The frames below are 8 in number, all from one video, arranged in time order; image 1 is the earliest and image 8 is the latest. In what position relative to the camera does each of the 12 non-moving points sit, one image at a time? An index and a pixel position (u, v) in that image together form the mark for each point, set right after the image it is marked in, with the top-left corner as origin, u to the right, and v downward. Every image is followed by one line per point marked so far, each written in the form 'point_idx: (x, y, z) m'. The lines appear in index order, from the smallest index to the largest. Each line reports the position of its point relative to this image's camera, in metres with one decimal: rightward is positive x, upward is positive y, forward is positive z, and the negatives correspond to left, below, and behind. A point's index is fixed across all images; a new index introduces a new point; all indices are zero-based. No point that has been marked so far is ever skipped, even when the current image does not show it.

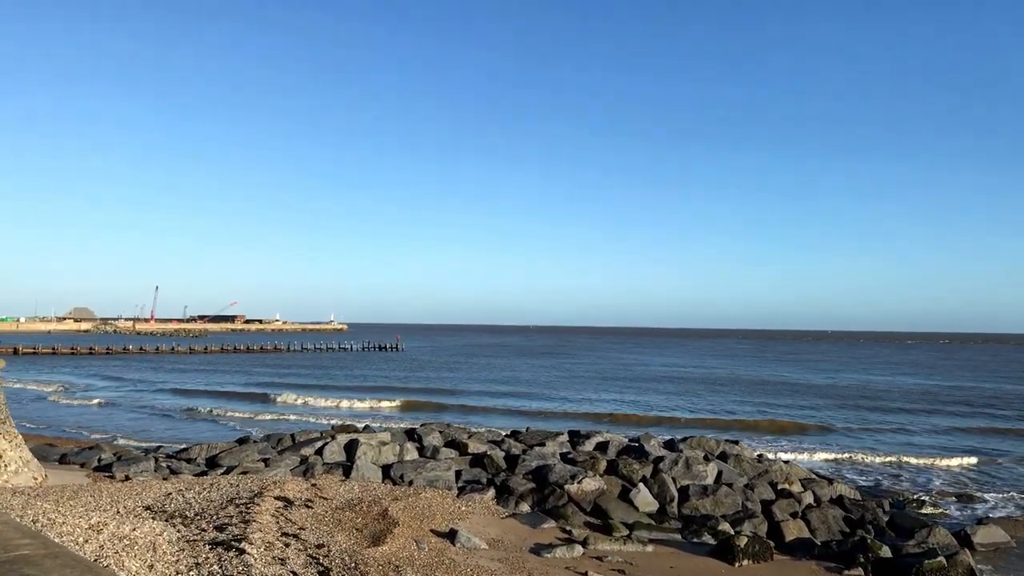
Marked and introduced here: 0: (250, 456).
0: (-5.4, -3.5, +18.3) m
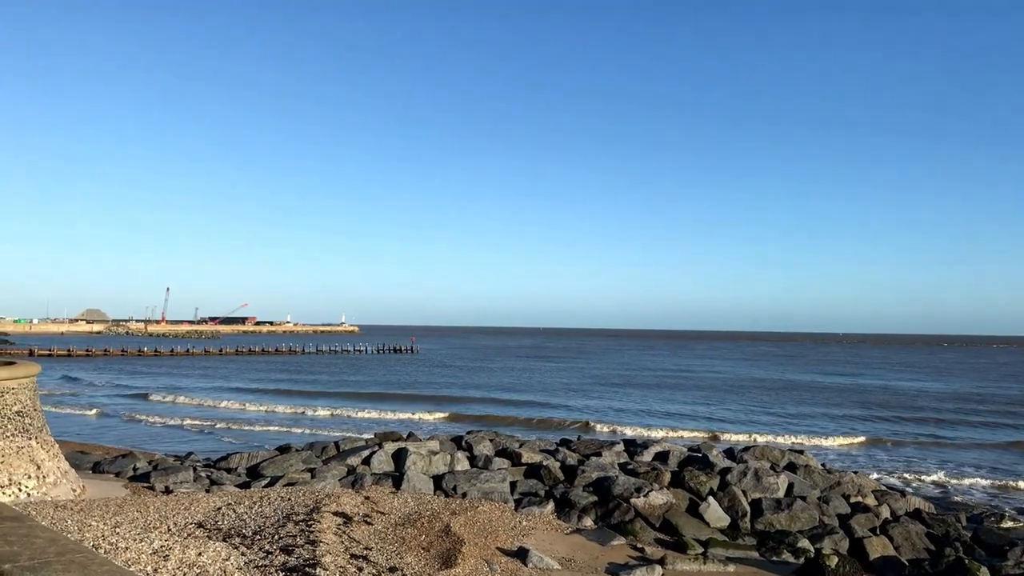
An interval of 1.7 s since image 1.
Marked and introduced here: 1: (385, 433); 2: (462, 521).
0: (-4.3, -3.5, +17.4) m
1: (-2.8, -3.2, +19.6) m
2: (-0.8, -3.8, +14.4) m
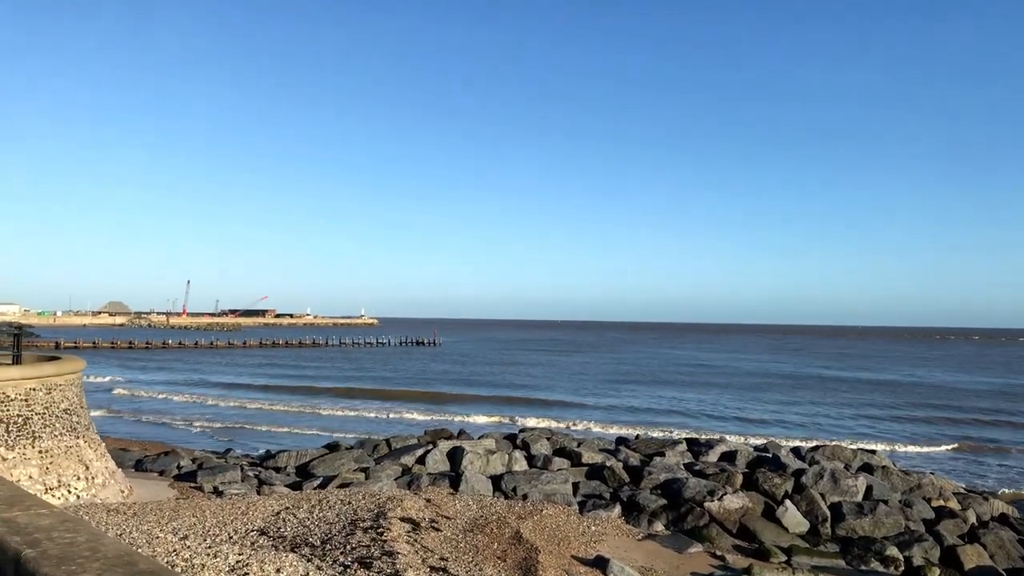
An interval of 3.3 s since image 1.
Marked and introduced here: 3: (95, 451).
0: (-3.1, -3.3, +16.7) m
1: (-1.6, -3.1, +18.9) m
2: (+0.3, -3.7, +13.6) m
3: (-6.5, -2.5, +13.8) m
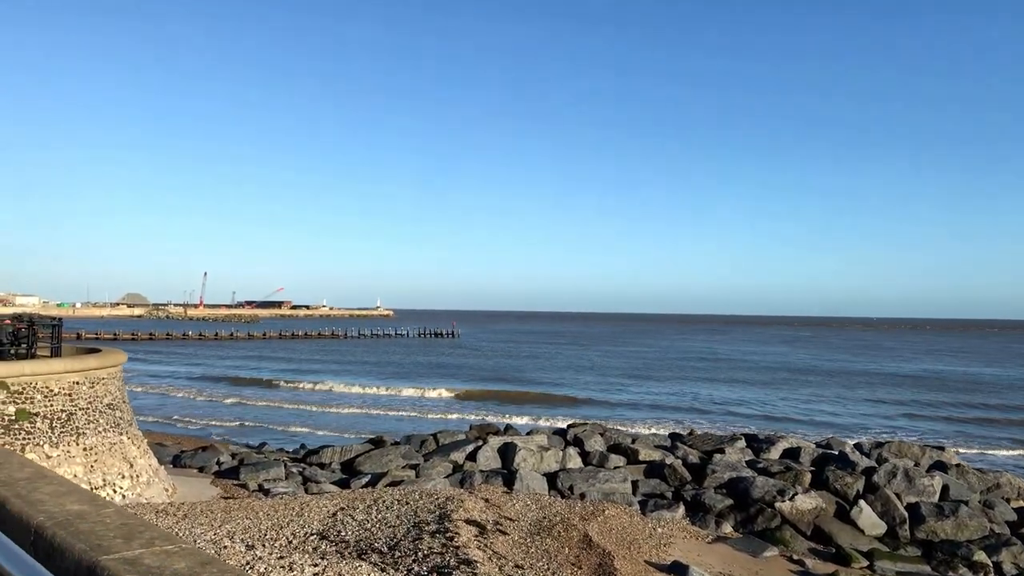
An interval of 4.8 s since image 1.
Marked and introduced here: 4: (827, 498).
0: (-2.1, -3.2, +16.0) m
1: (-0.6, -2.8, +18.2) m
2: (+1.3, -3.5, +12.9) m
3: (-5.5, -2.4, +13.1) m
4: (+5.2, -3.5, +14.6) m
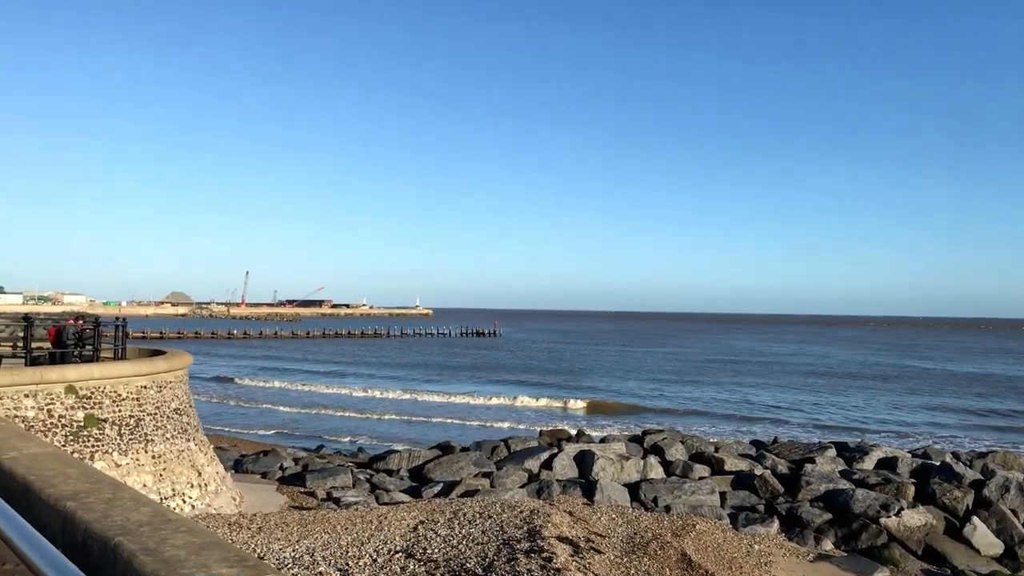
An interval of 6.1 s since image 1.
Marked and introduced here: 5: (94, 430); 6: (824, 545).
0: (-0.8, -3.1, +15.3) m
1: (+0.8, -2.8, +17.3) m
2: (+2.5, -3.5, +12.0) m
3: (-4.3, -2.4, +12.5) m
4: (+6.5, -3.4, +13.5) m
5: (-5.0, -1.7, +10.5) m
6: (+4.5, -3.7, +12.8) m
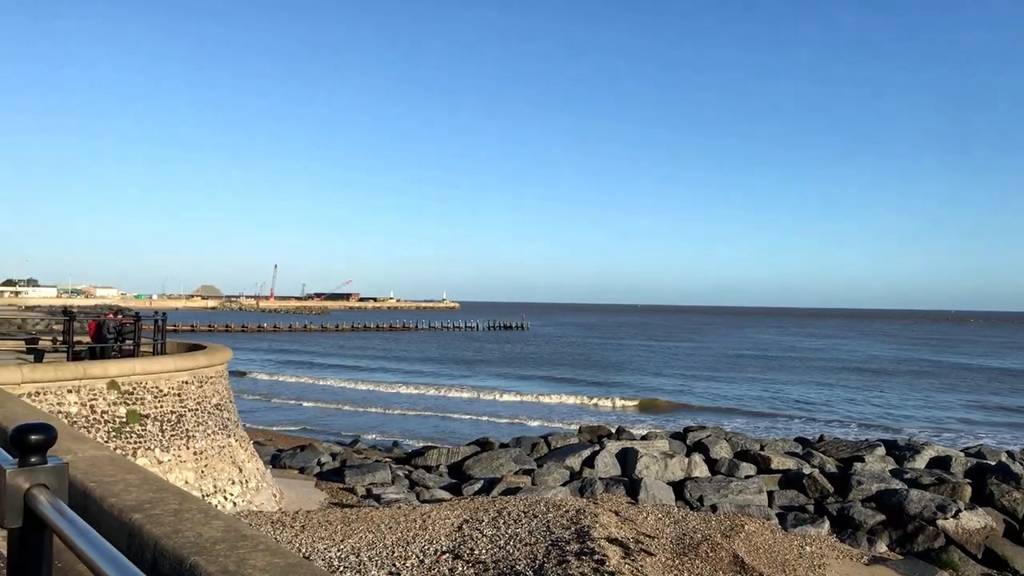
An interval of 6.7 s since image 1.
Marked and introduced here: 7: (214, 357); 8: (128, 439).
0: (-0.1, -3.0, +15.0) m
1: (+1.6, -2.7, +17.0) m
2: (+3.1, -3.4, +11.6) m
3: (-3.7, -2.3, +12.4) m
4: (+7.1, -3.4, +13.0) m
5: (-4.4, -1.6, +10.4) m
6: (+5.1, -3.6, +12.4) m
7: (-4.0, -0.9, +11.8) m
8: (-4.5, -1.7, +10.3) m
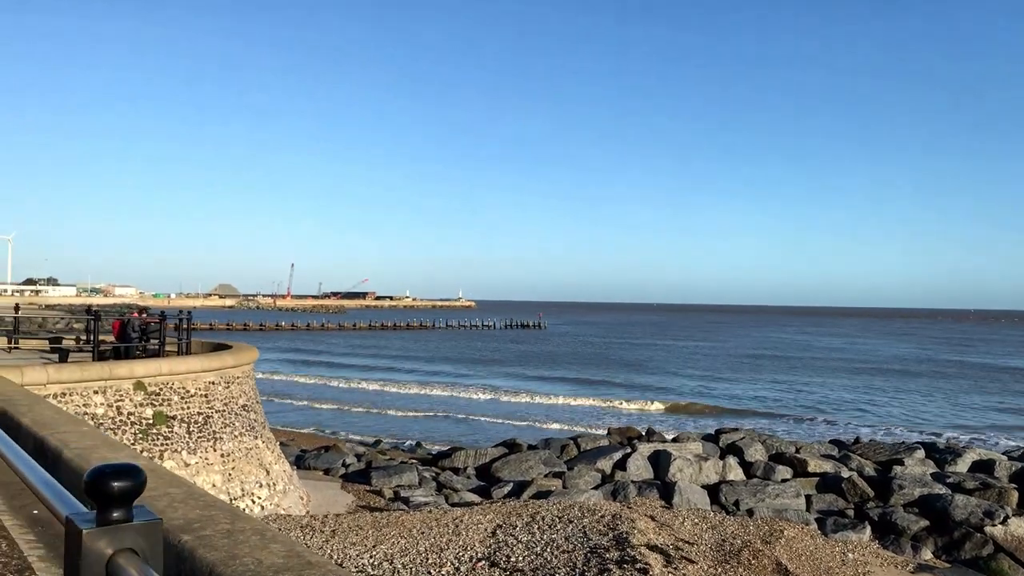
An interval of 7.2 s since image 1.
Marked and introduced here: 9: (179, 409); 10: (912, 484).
0: (+0.4, -3.0, +14.7) m
1: (+2.1, -2.7, +16.7) m
2: (+3.5, -3.4, +11.3) m
3: (-3.3, -2.3, +12.1) m
4: (+7.6, -3.3, +12.6) m
5: (-4.0, -1.6, +10.1) m
6: (+5.6, -3.6, +12.0) m
7: (-3.5, -0.9, +11.5) m
8: (-4.0, -1.7, +10.0) m
9: (-3.9, -1.4, +10.3) m
10: (+6.3, -3.1, +13.9) m
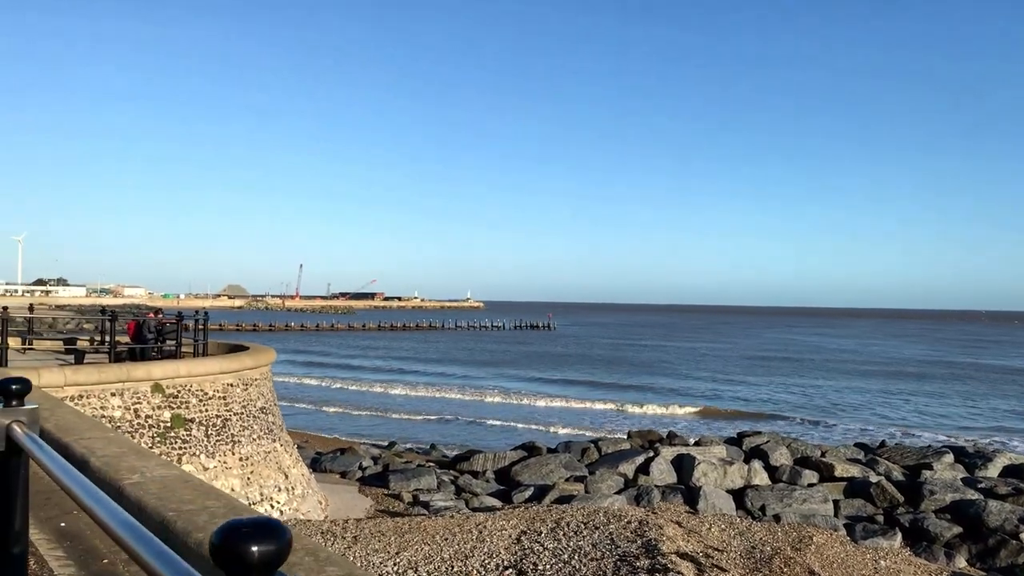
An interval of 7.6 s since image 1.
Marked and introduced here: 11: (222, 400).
0: (+0.7, -3.0, +14.4) m
1: (+2.5, -2.7, +16.4) m
2: (+3.8, -3.4, +11.0) m
3: (-2.9, -2.3, +11.9) m
4: (+7.9, -3.3, +12.3) m
5: (-3.7, -1.6, +9.9) m
6: (+5.9, -3.6, +11.7) m
7: (-3.2, -0.9, +11.3) m
8: (-3.8, -1.7, +9.8) m
9: (-3.6, -1.4, +10.1) m
10: (+6.6, -3.1, +13.6) m
11: (-3.4, -1.3, +10.5) m
